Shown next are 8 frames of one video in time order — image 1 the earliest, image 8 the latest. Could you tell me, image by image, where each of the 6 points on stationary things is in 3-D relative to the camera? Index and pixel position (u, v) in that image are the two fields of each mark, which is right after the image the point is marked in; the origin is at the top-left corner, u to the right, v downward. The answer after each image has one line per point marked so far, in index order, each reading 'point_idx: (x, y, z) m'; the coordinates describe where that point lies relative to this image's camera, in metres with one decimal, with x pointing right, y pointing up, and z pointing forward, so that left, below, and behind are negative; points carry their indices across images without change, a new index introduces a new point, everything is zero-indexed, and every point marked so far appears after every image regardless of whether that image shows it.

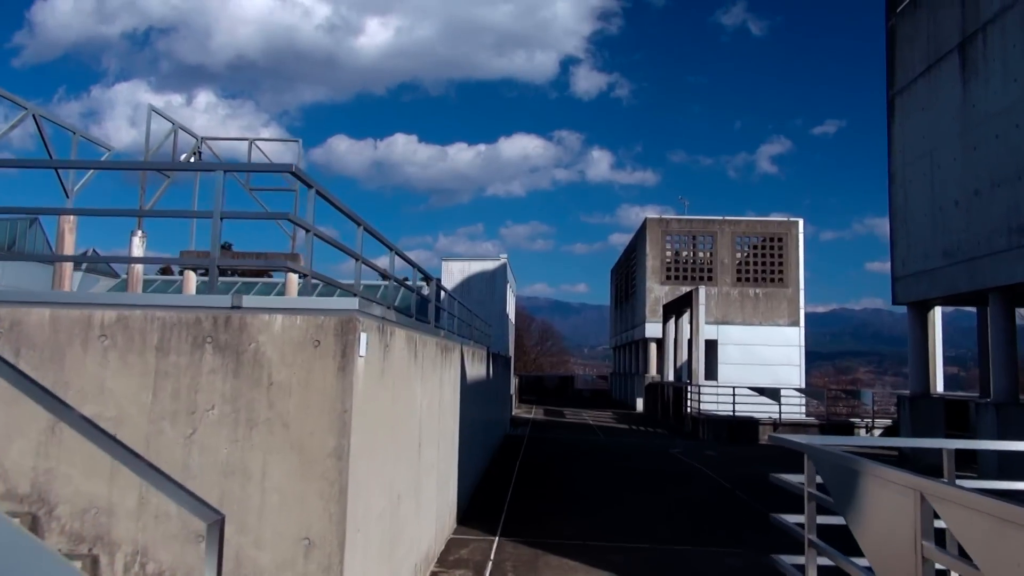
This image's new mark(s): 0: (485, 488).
0: (-0.5, -3.3, +13.2) m
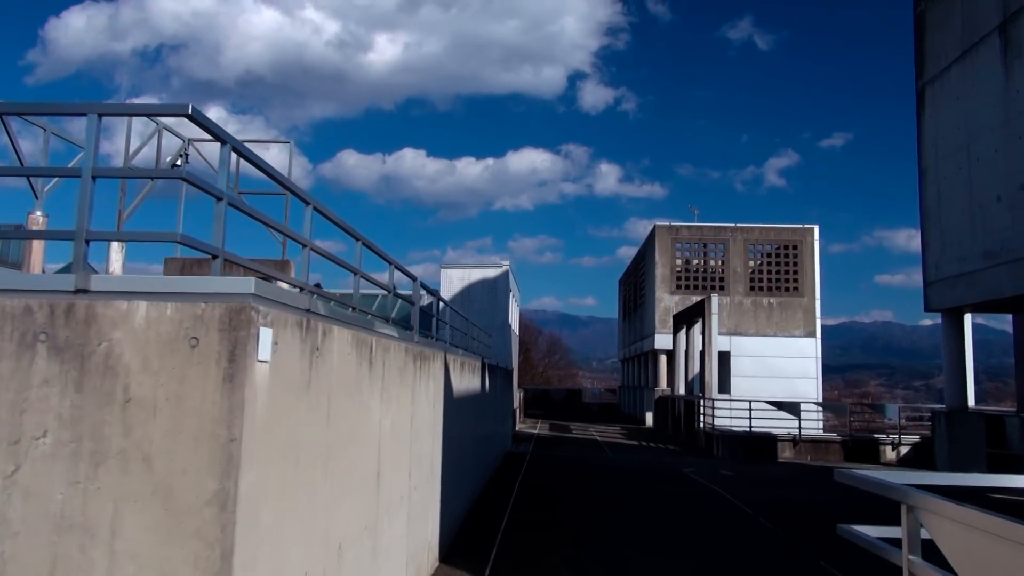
0: (-0.5, -3.3, +11.7) m
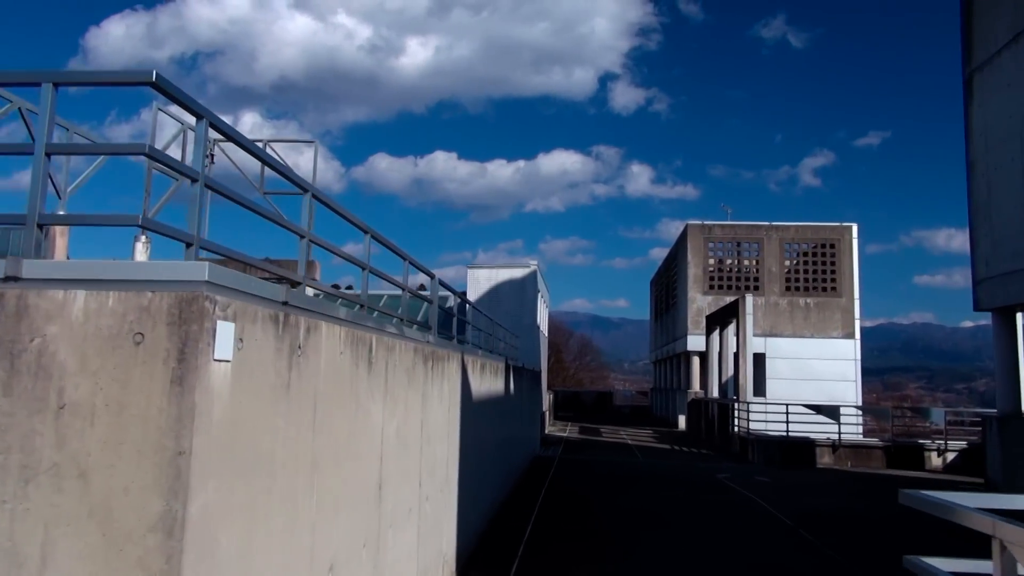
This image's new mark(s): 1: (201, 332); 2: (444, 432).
0: (-0.2, -3.3, +11.2) m
1: (-1.1, -0.1, +2.8) m
2: (-0.6, -1.3, +7.3) m
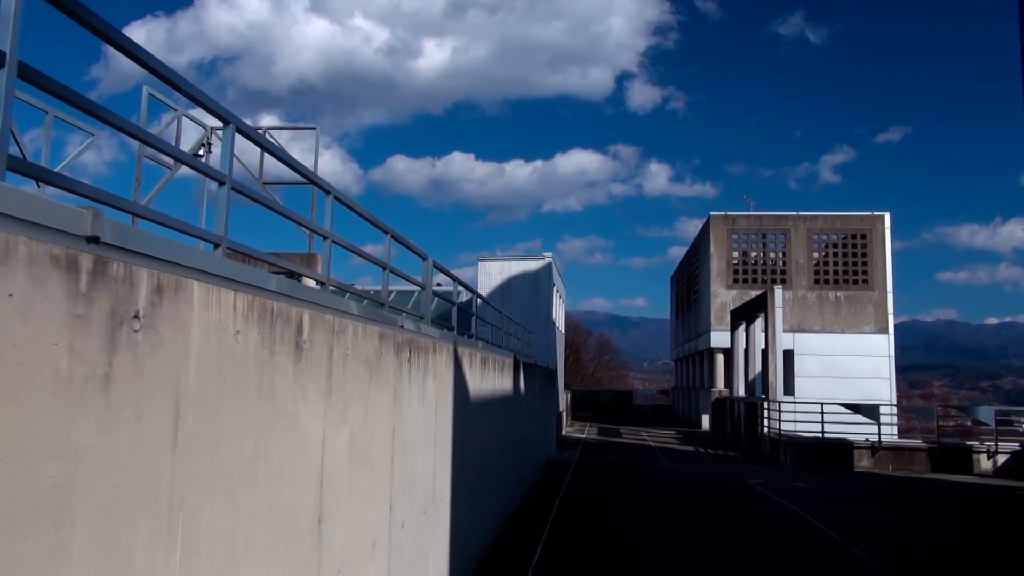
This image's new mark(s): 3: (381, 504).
0: (-0.1, -3.1, +9.8) m
1: (-1.2, 0.0, +1.4) m
2: (-0.6, -1.1, +5.9) m
3: (-0.8, -1.3, +4.7) m
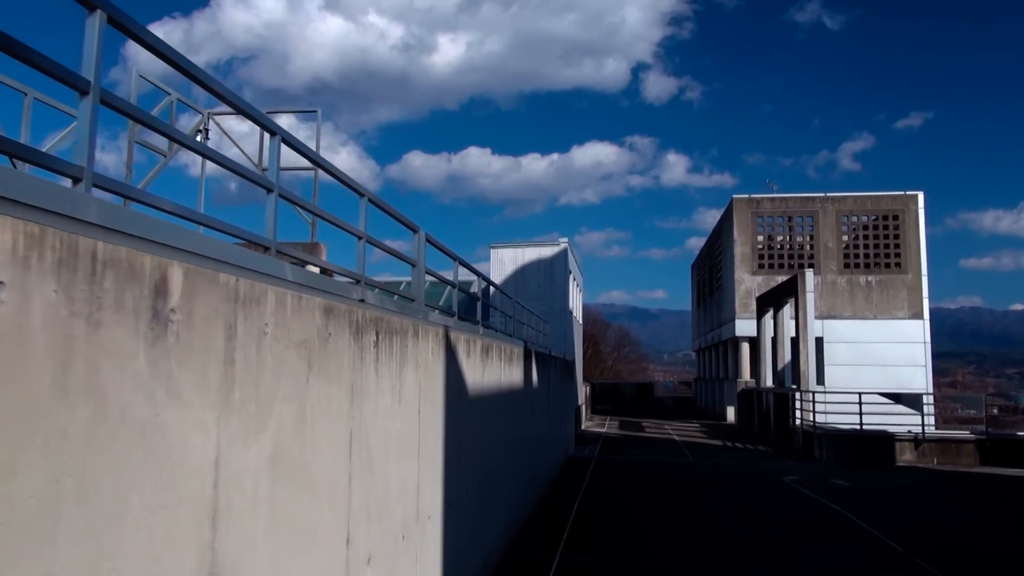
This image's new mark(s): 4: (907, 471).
0: (0.0, -2.8, +8.6) m
1: (-1.3, +0.2, +0.2) m
2: (-0.6, -0.9, +4.6) m
3: (-0.8, -1.1, +3.5) m
4: (+8.5, -3.9, +17.5) m
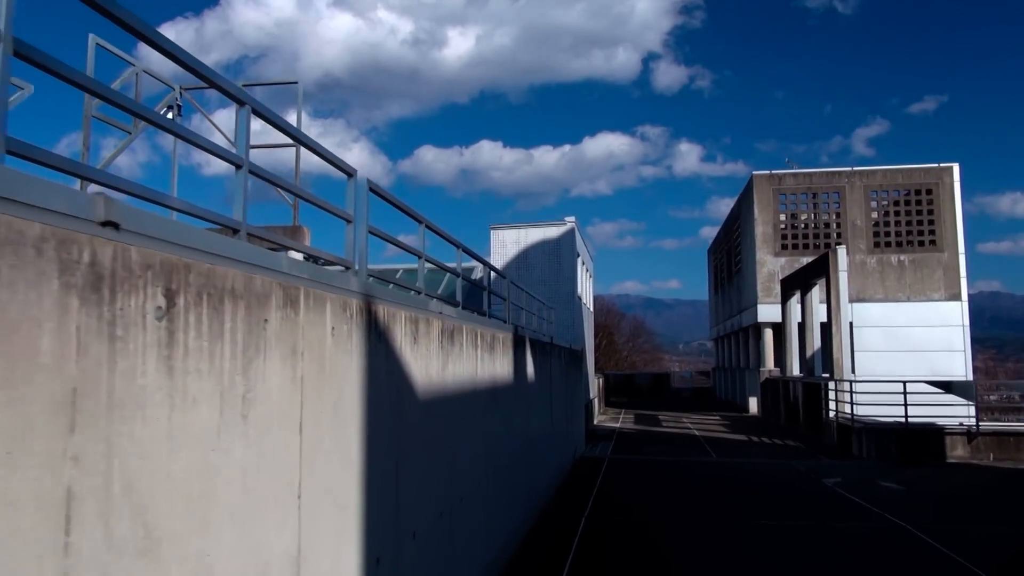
0: (-0.1, -2.6, +6.7) m
1: (-1.6, +0.4, -1.8) m
2: (-0.8, -0.7, +2.7) m
3: (-1.0, -0.9, +1.6) m
4: (+8.5, -3.4, +15.4) m
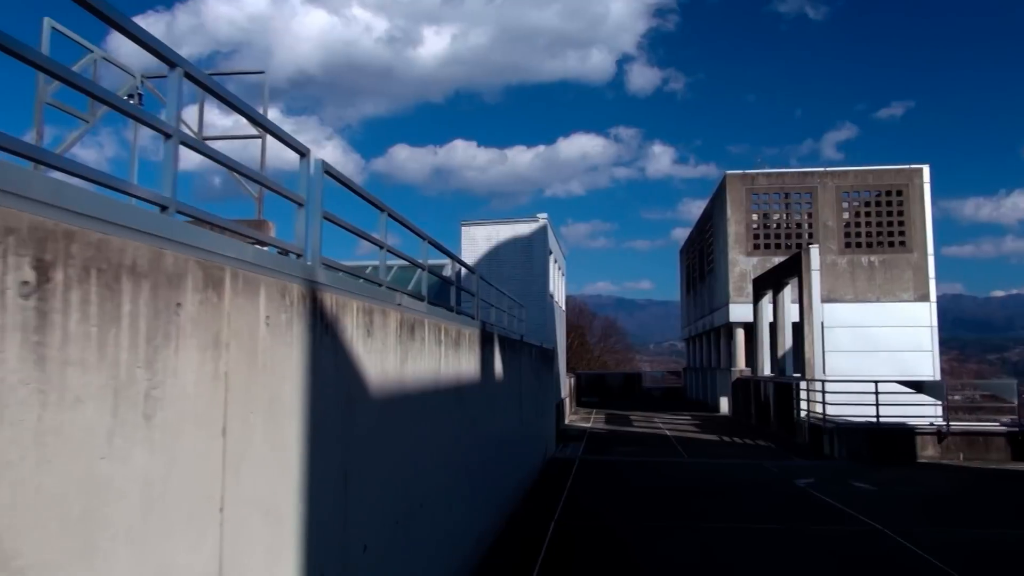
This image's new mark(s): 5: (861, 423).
0: (-0.4, -2.5, +6.3) m
1: (-1.6, +0.4, -2.2) m
2: (-1.0, -0.6, +2.3) m
3: (-1.1, -0.8, +1.2) m
4: (+7.9, -3.4, +15.3) m
5: (+7.4, -2.9, +17.4) m
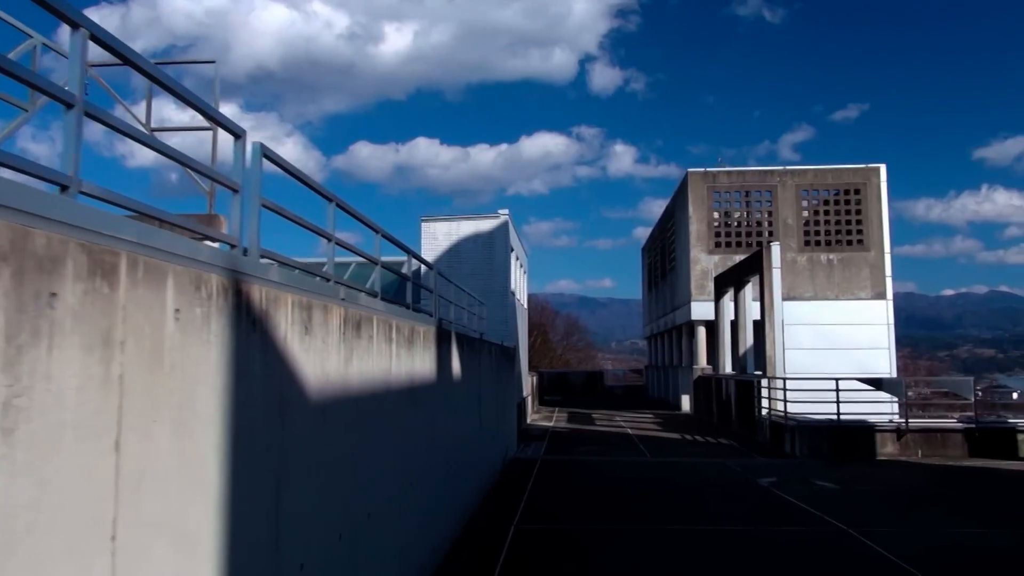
0: (-0.7, -2.5, +5.9) m
1: (-1.5, +0.4, -2.6) m
2: (-1.1, -0.6, +1.9) m
3: (-1.2, -0.8, +0.8) m
4: (+7.2, -3.4, +15.4) m
5: (+6.6, -2.8, +17.4) m
